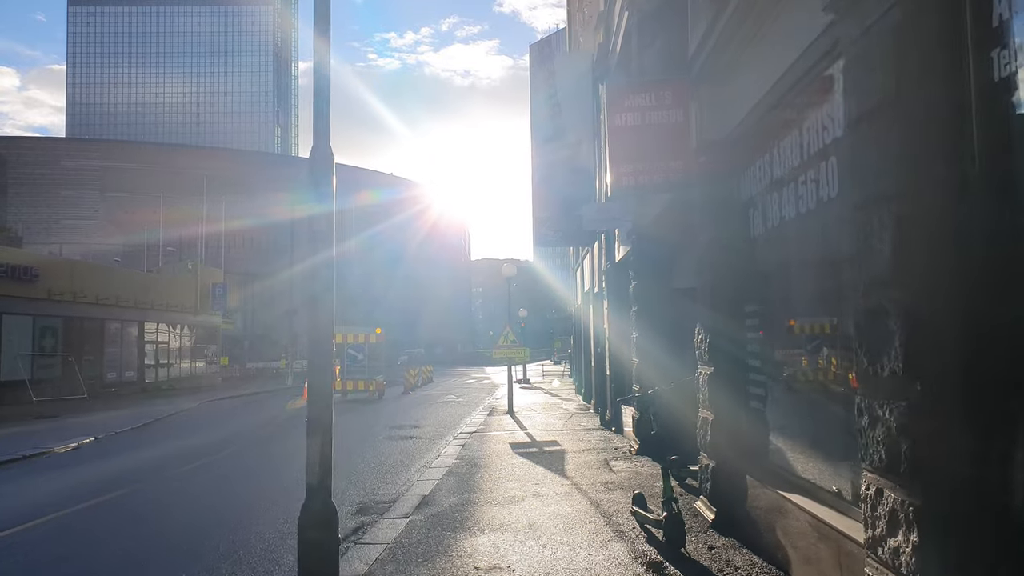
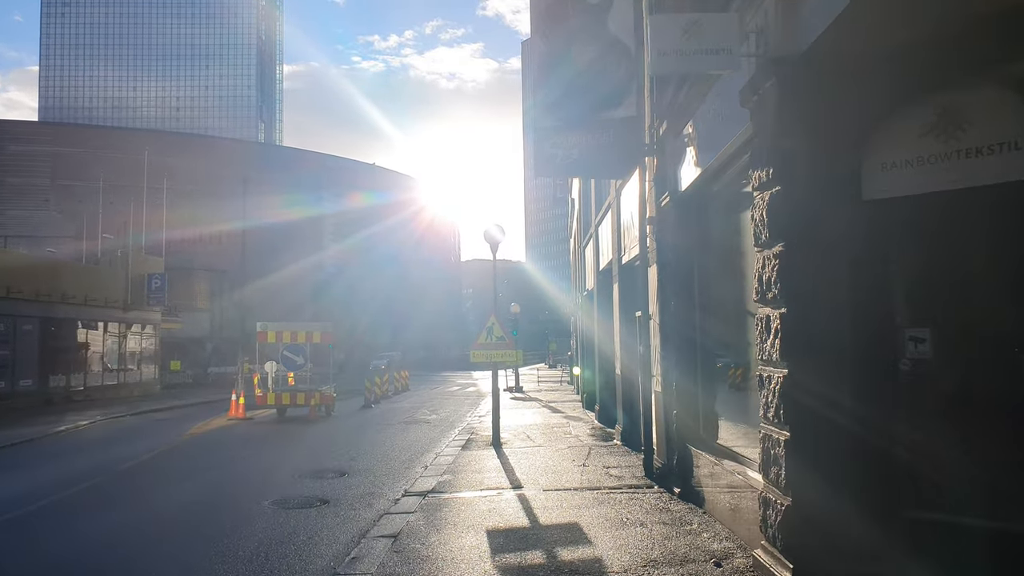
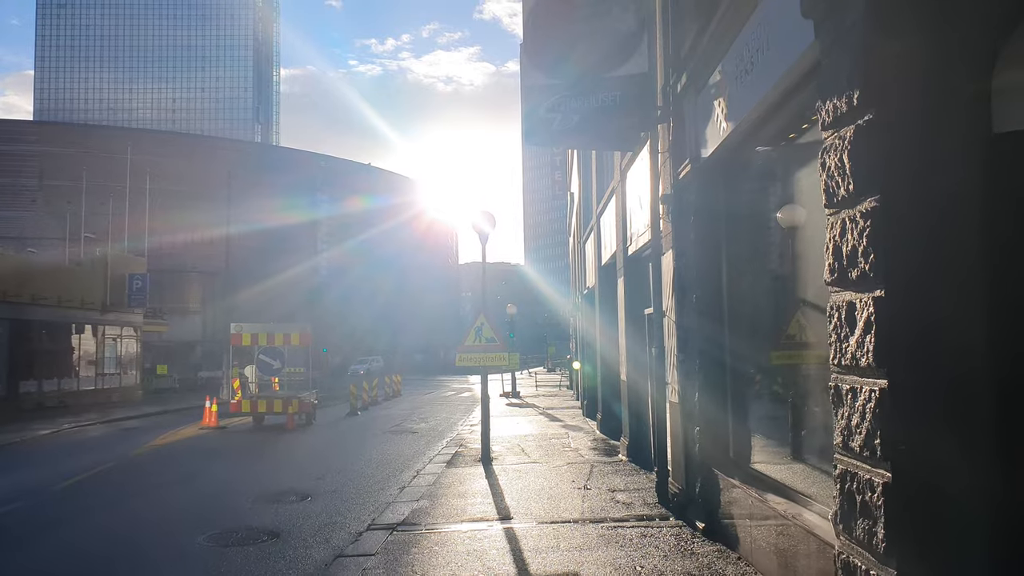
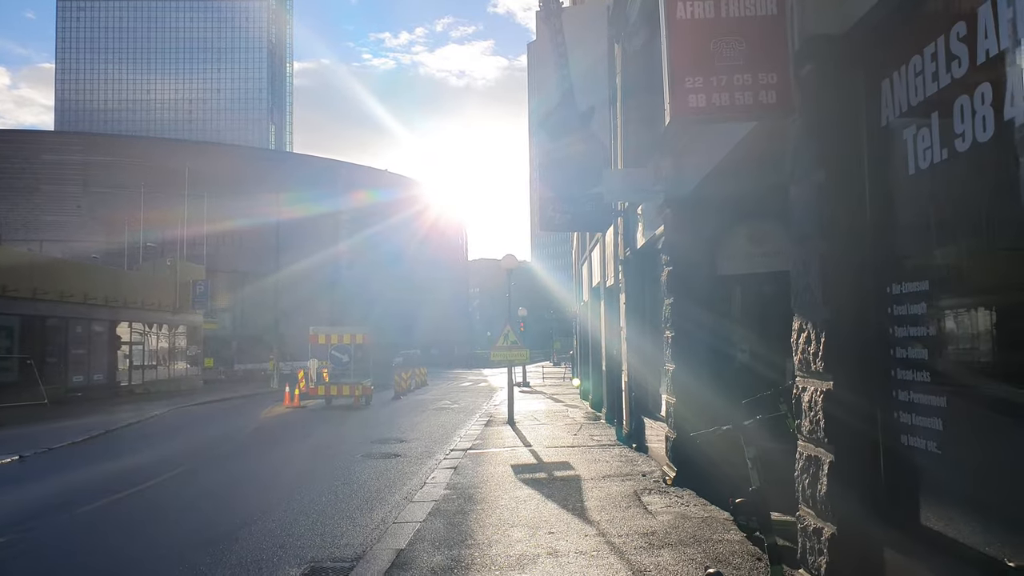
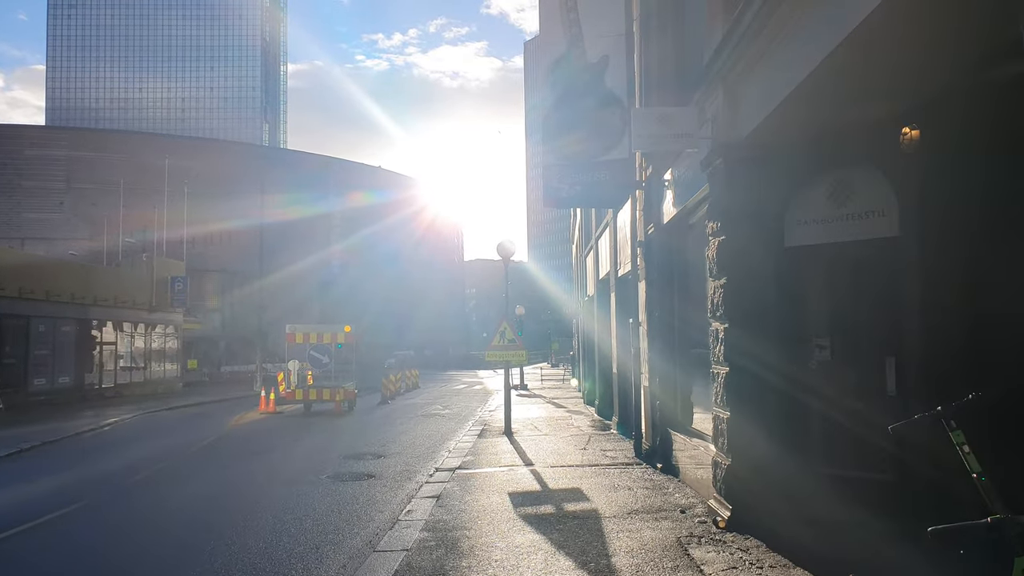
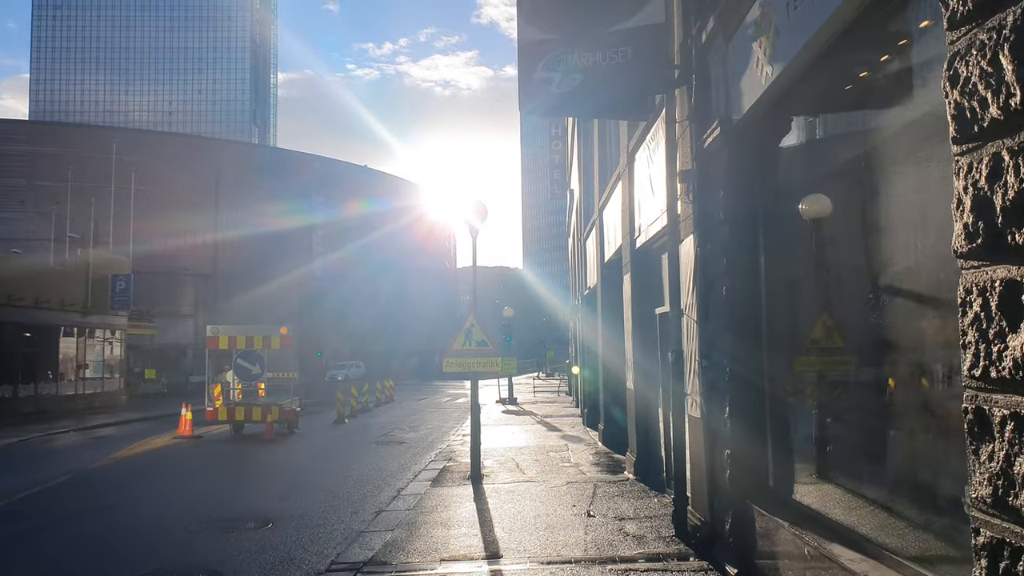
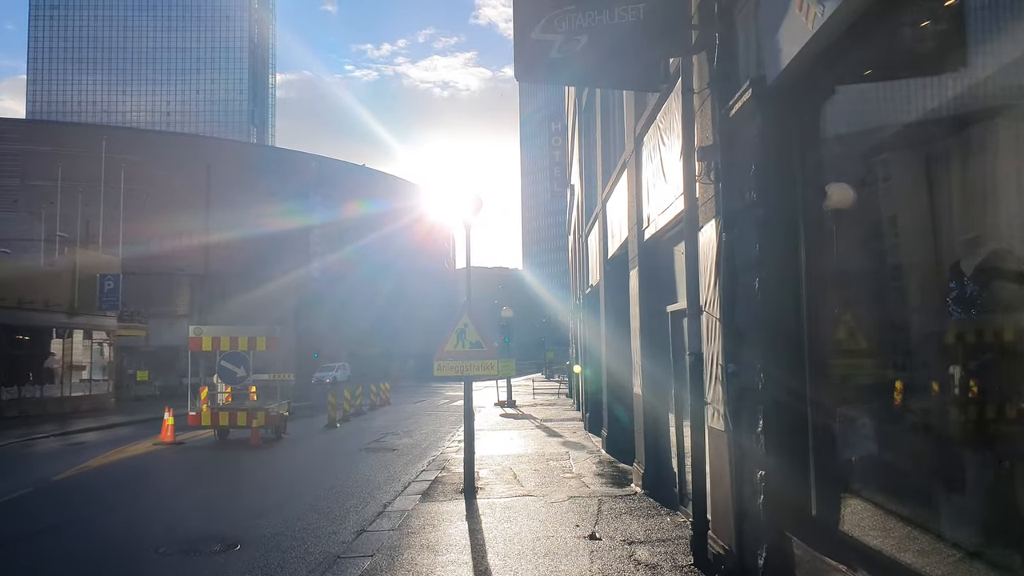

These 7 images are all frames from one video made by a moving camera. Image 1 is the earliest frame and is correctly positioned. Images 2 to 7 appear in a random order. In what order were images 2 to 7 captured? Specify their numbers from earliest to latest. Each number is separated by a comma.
4, 5, 2, 3, 6, 7
